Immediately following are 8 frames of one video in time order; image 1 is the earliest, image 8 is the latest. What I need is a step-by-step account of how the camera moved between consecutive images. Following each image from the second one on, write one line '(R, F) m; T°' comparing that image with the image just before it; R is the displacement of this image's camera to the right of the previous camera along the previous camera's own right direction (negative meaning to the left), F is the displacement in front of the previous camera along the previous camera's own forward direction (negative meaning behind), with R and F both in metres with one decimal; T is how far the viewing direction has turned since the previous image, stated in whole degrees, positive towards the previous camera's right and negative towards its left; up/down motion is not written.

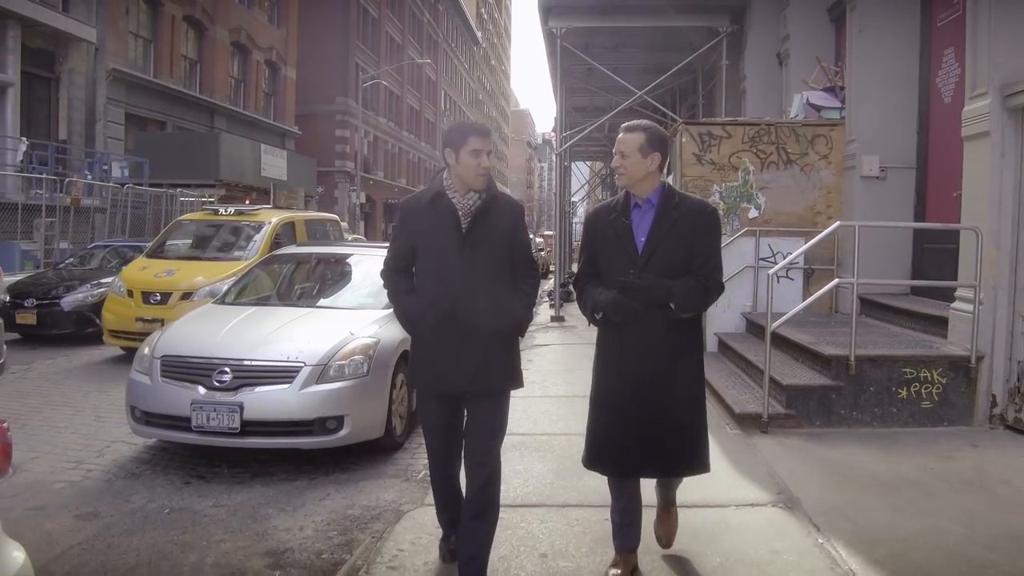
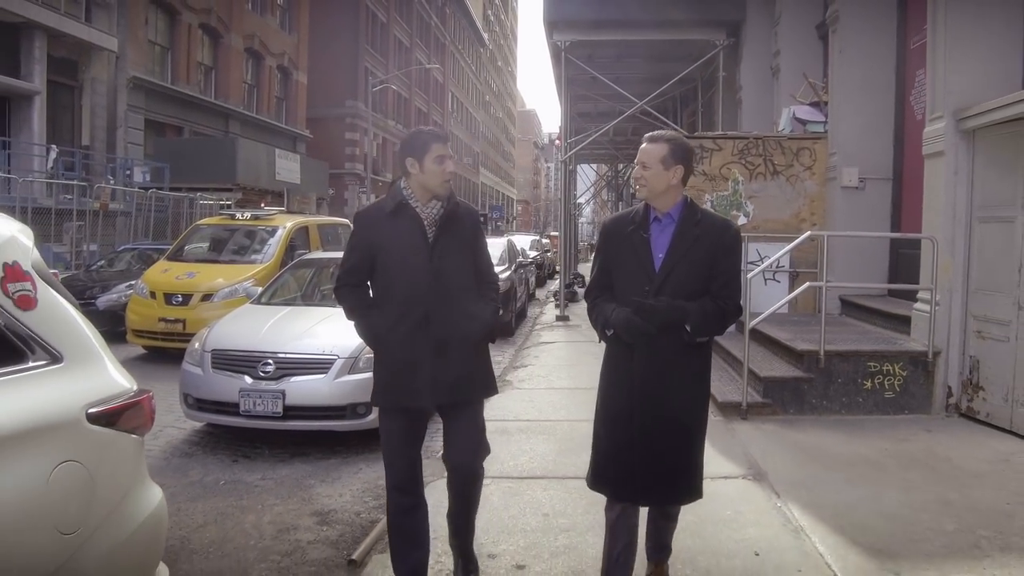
(0.0, -0.7) m; 0°
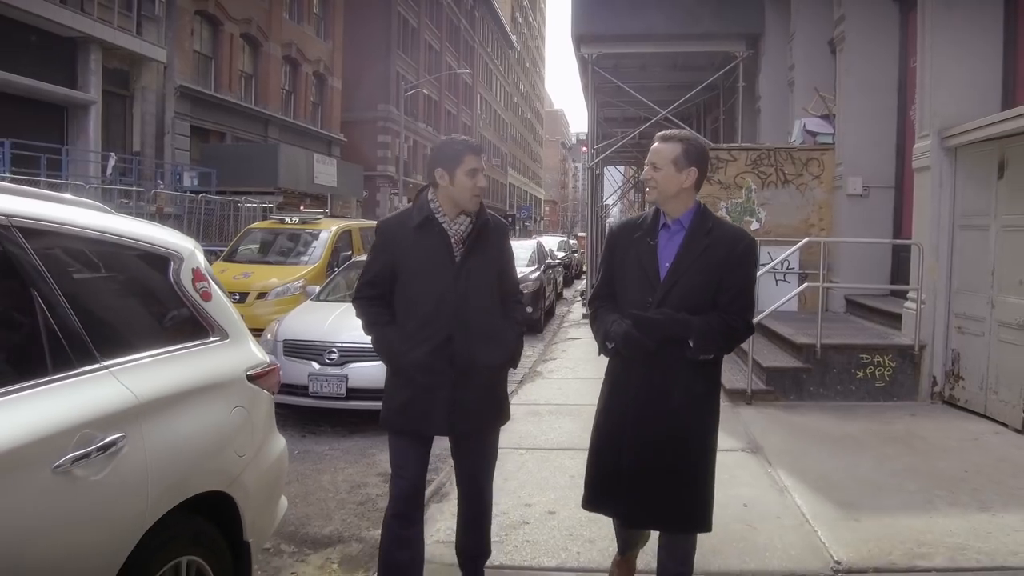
(0.0, -0.9) m; -2°
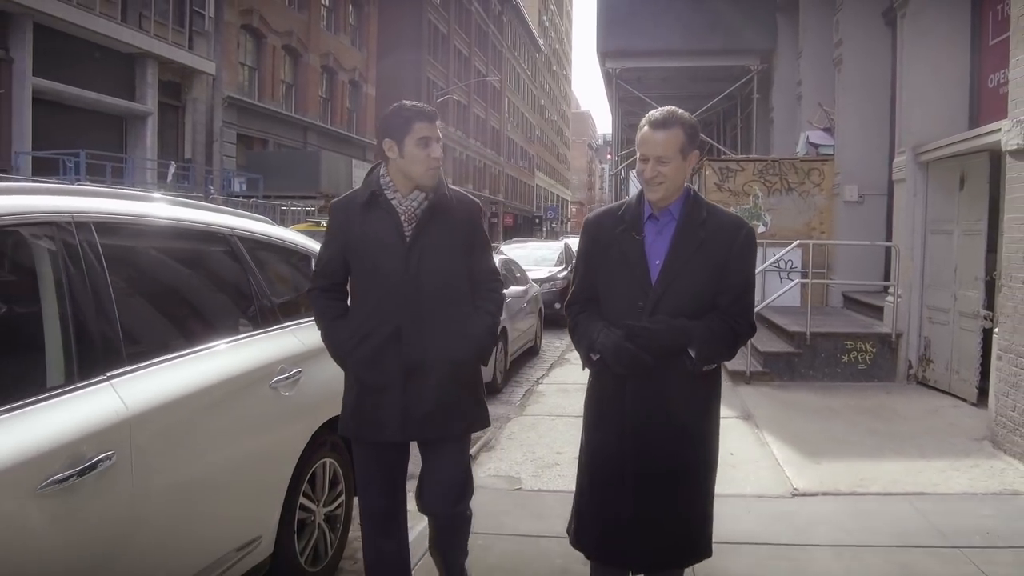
(-0.1, -1.3) m; -2°
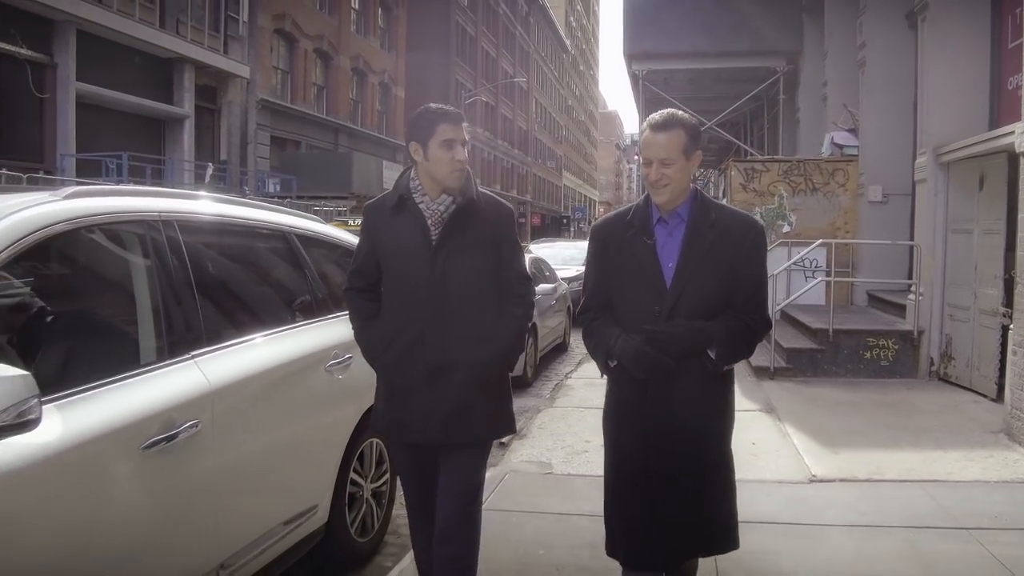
(0.0, -0.3) m; -2°
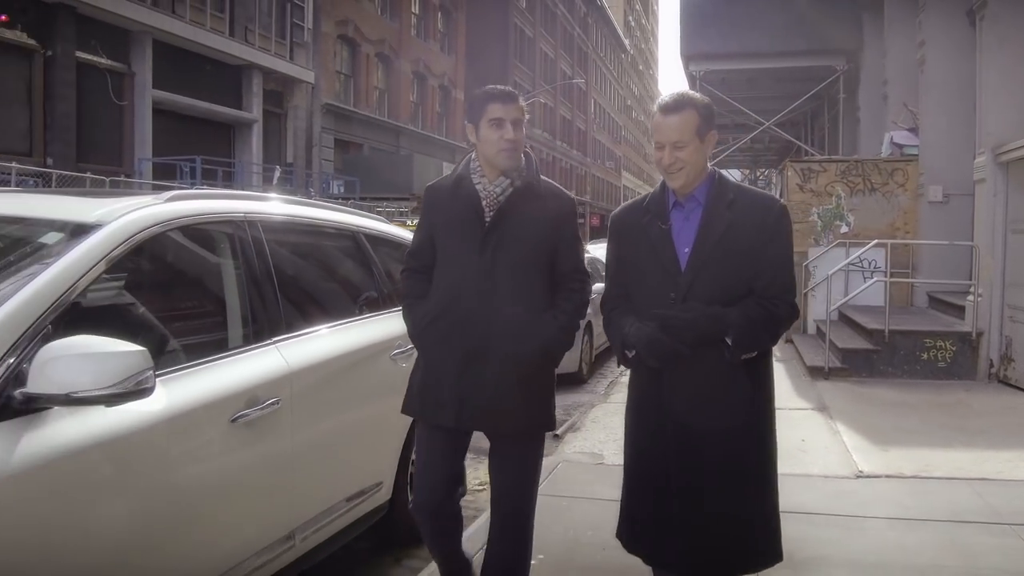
(0.0, -0.3) m; -4°
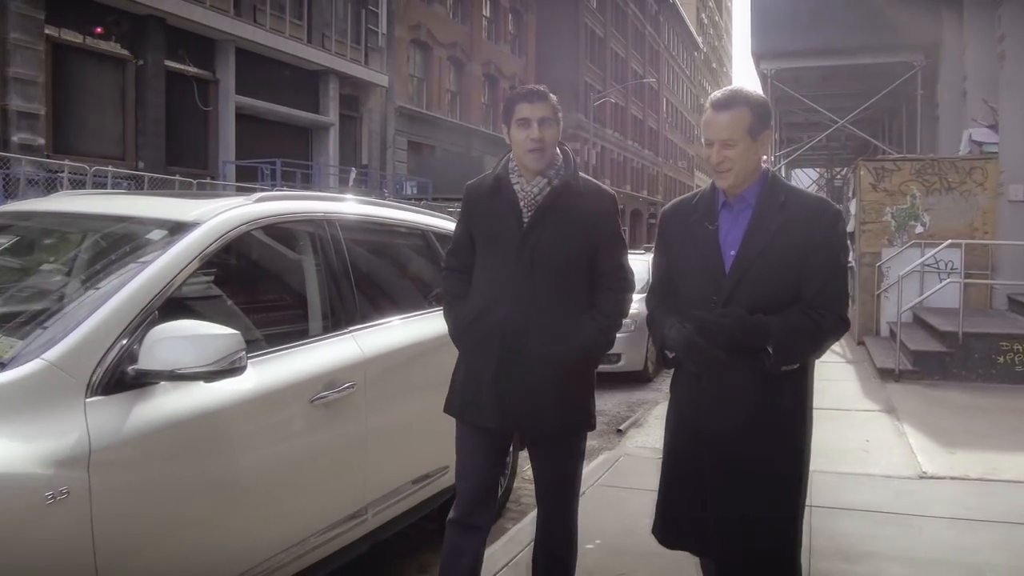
(+0.1, -0.2) m; -5°
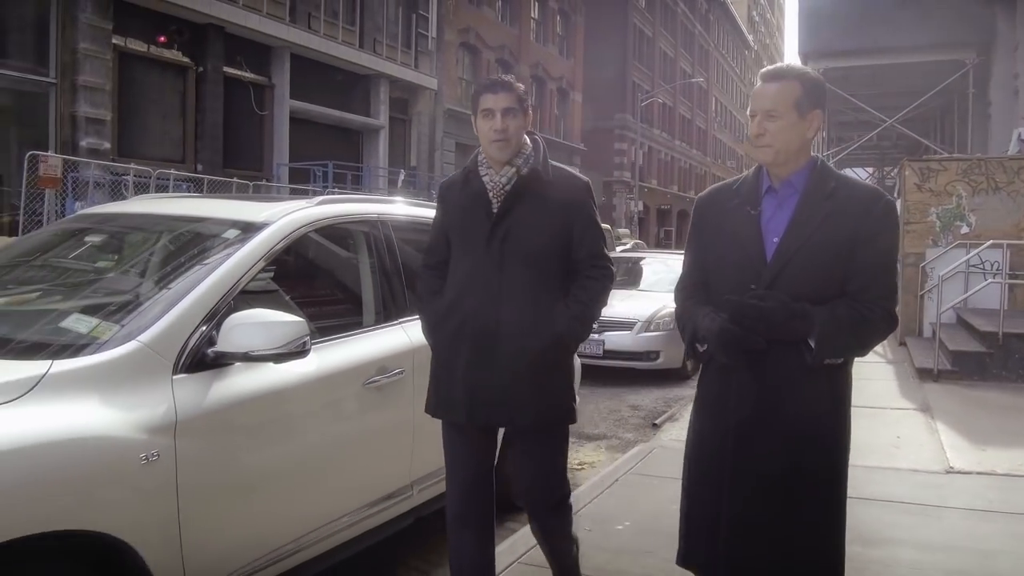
(+0.1, -0.3) m; -3°
